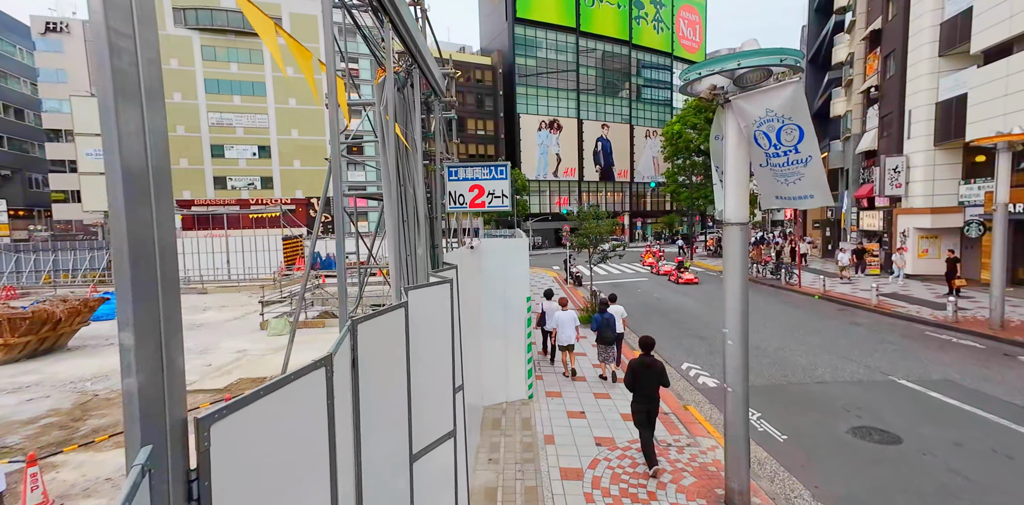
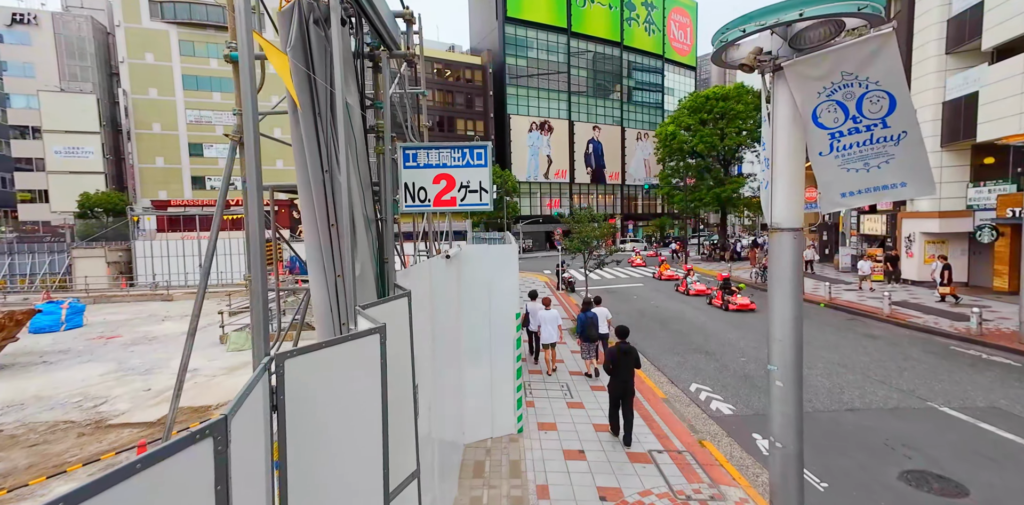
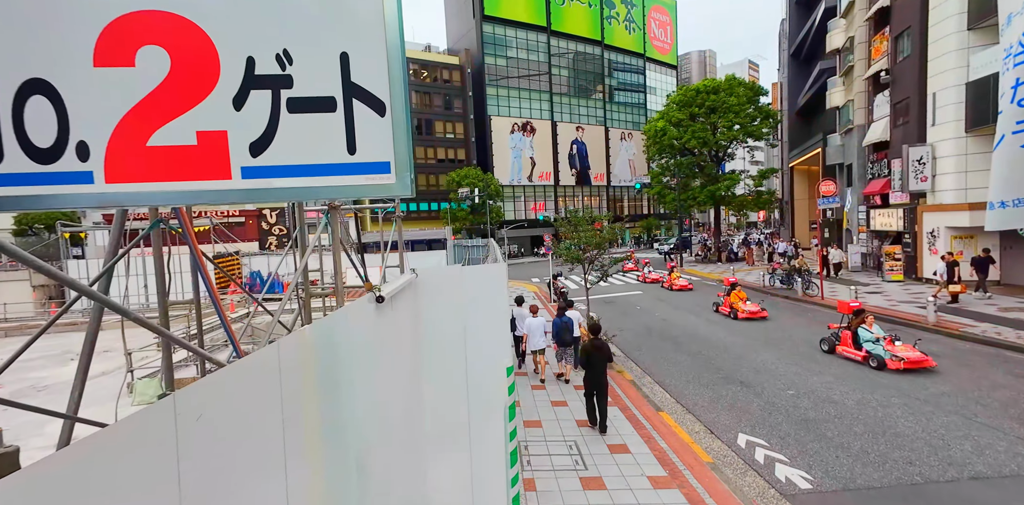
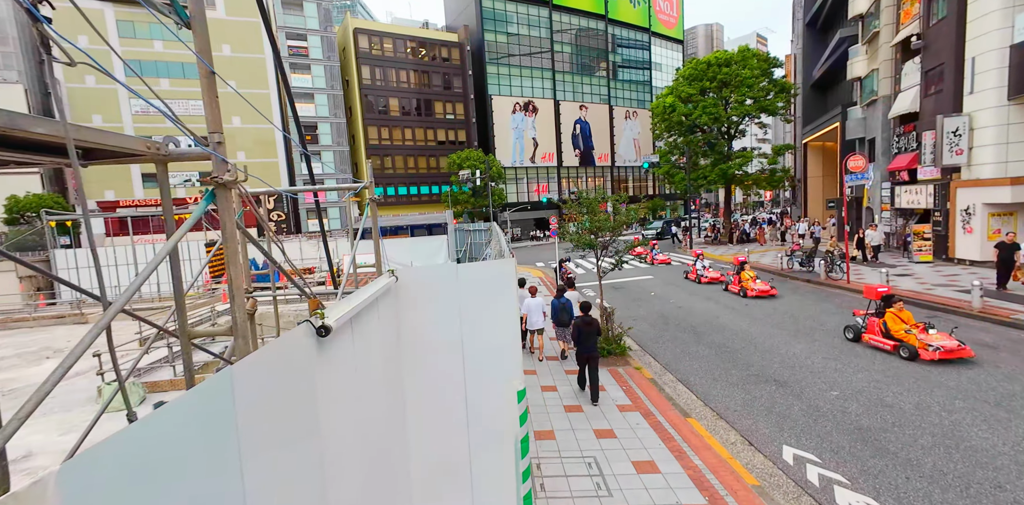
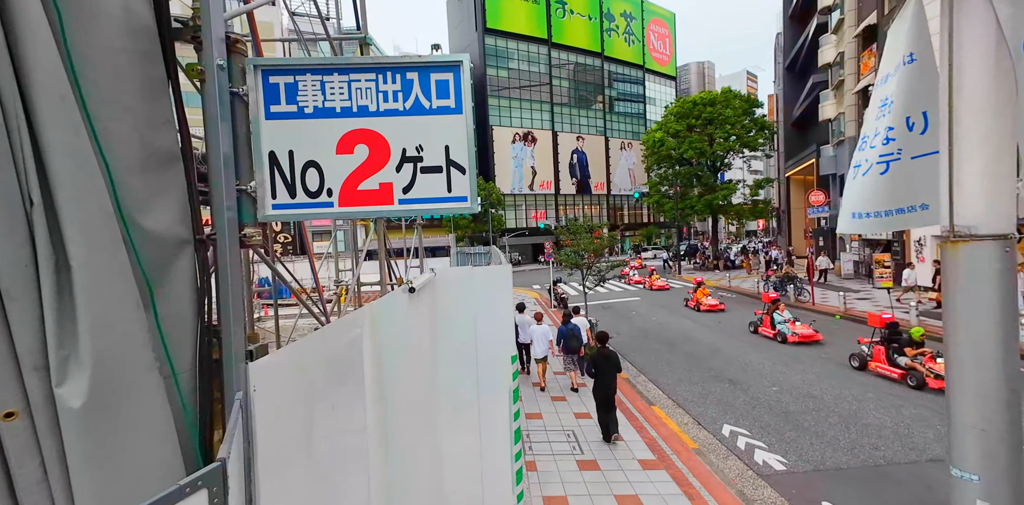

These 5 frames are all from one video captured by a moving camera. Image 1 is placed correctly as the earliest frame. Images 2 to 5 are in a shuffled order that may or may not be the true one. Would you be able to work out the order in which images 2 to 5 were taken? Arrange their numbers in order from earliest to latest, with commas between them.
2, 5, 3, 4
